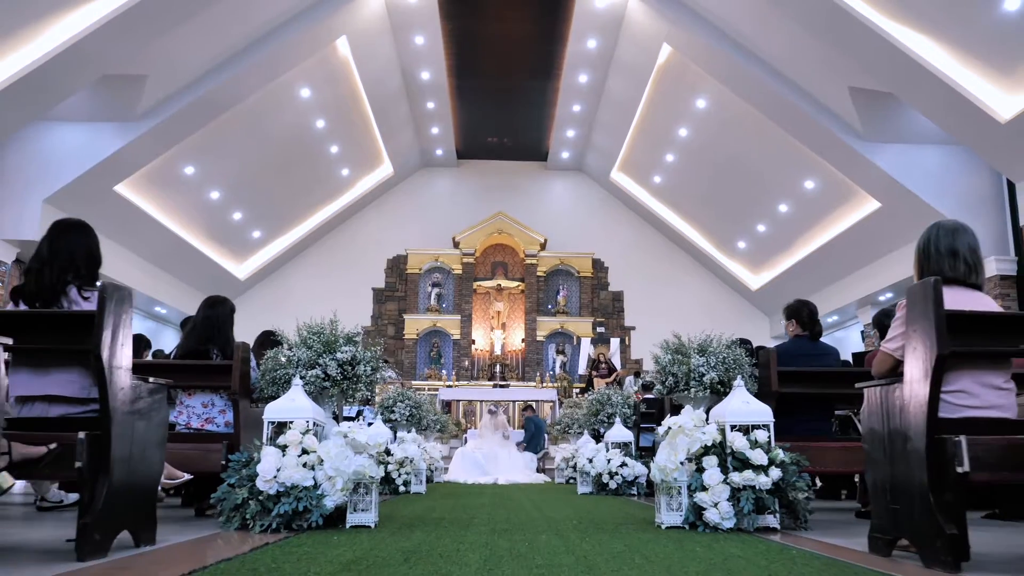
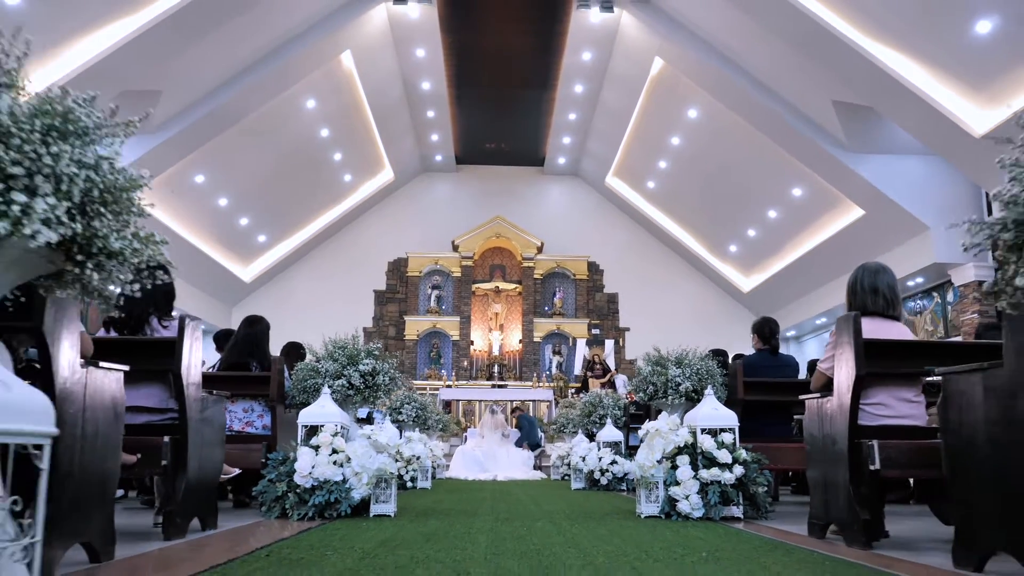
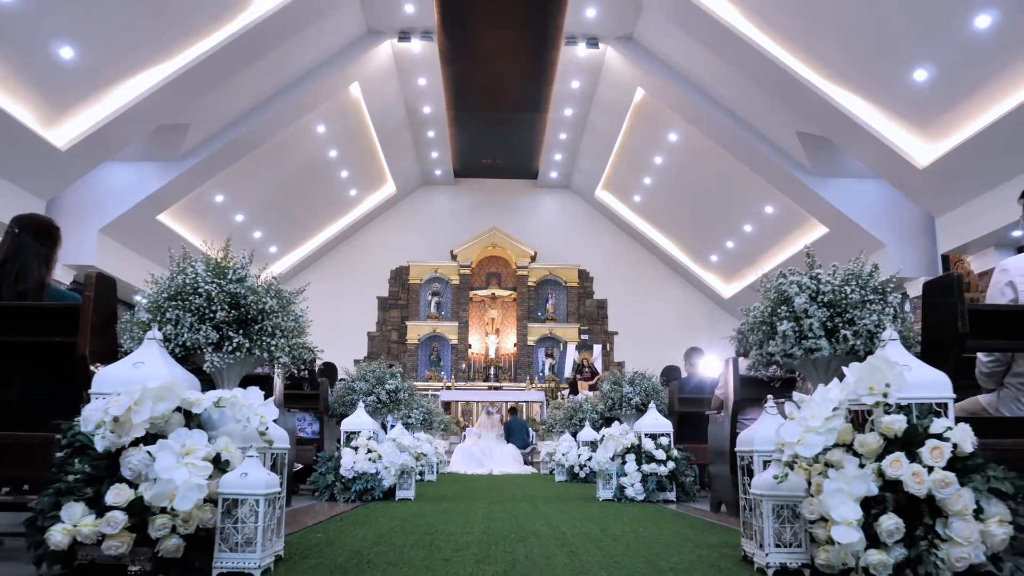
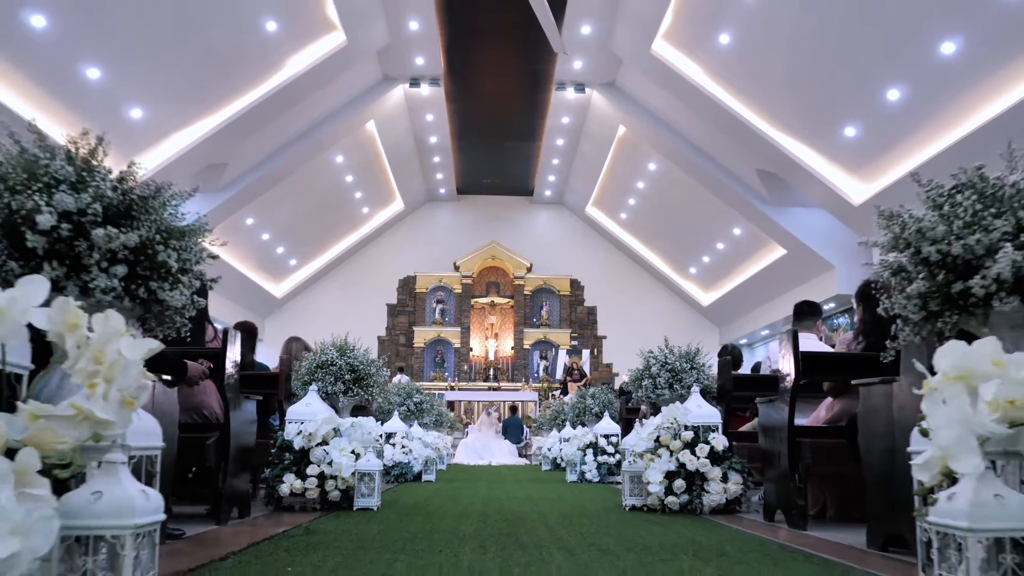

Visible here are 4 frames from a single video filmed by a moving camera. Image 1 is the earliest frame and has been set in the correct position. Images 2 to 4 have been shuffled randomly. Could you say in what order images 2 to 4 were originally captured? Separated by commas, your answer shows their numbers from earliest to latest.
2, 3, 4
